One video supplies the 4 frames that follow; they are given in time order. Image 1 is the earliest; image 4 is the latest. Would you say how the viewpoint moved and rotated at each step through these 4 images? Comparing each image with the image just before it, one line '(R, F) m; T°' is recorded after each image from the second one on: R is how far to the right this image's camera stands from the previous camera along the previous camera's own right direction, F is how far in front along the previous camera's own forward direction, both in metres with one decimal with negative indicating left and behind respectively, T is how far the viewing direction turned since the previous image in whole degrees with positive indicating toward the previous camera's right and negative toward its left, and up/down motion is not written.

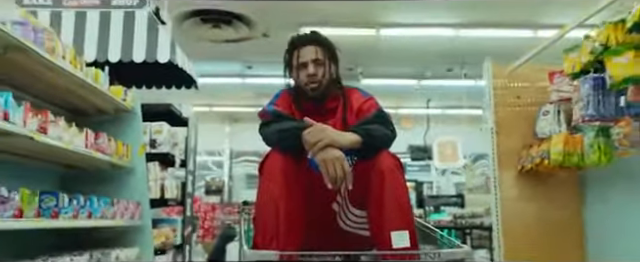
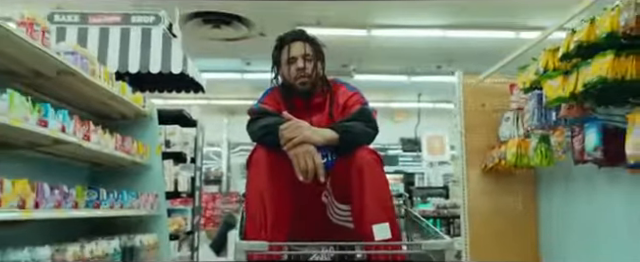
(+0.4, -0.2) m; -9°
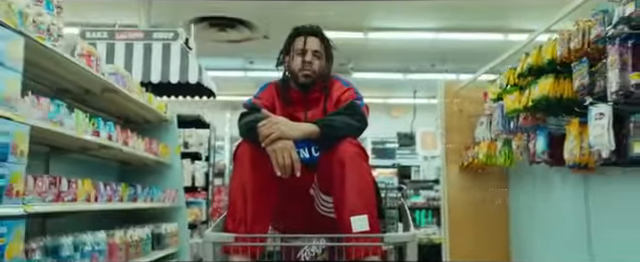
(0.0, -0.3) m; 0°
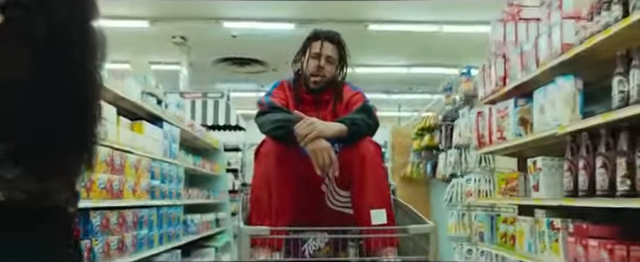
(+0.1, -1.4) m; -1°
